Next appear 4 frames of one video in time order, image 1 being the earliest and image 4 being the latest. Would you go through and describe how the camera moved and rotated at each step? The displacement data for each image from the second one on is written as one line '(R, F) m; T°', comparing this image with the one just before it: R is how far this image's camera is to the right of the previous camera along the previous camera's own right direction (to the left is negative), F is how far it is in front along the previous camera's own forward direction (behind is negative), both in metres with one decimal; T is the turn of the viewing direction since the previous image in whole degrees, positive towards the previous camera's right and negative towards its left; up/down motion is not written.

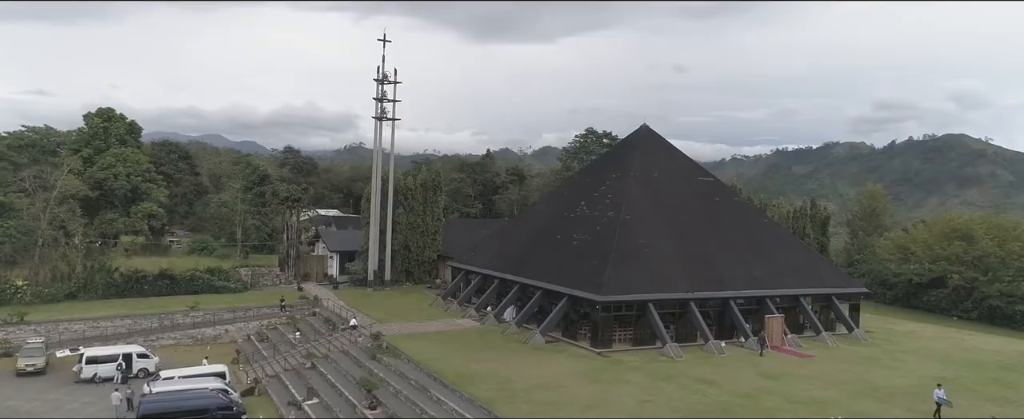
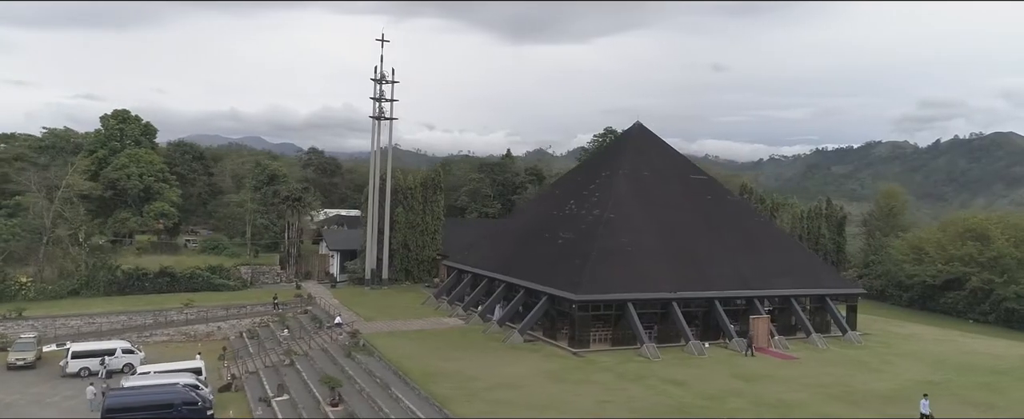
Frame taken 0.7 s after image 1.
(+1.8, +0.2) m; -3°
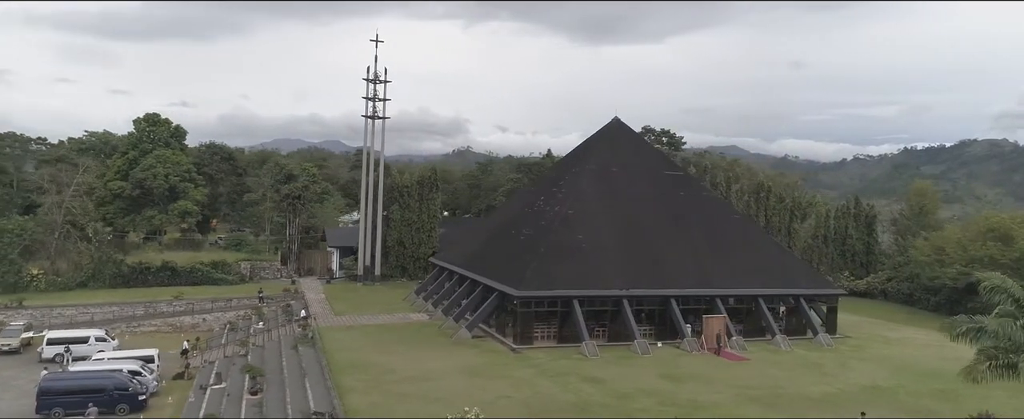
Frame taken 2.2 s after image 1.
(+4.0, +0.3) m; -6°
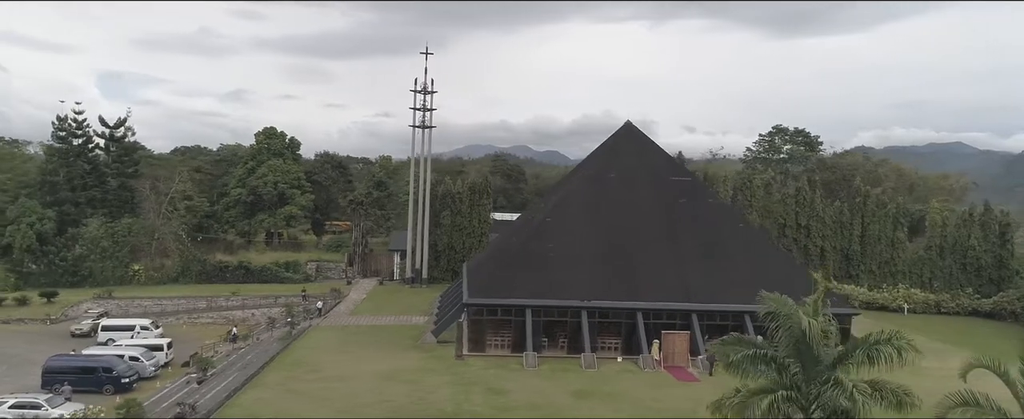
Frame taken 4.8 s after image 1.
(+7.1, +0.9) m; -15°
